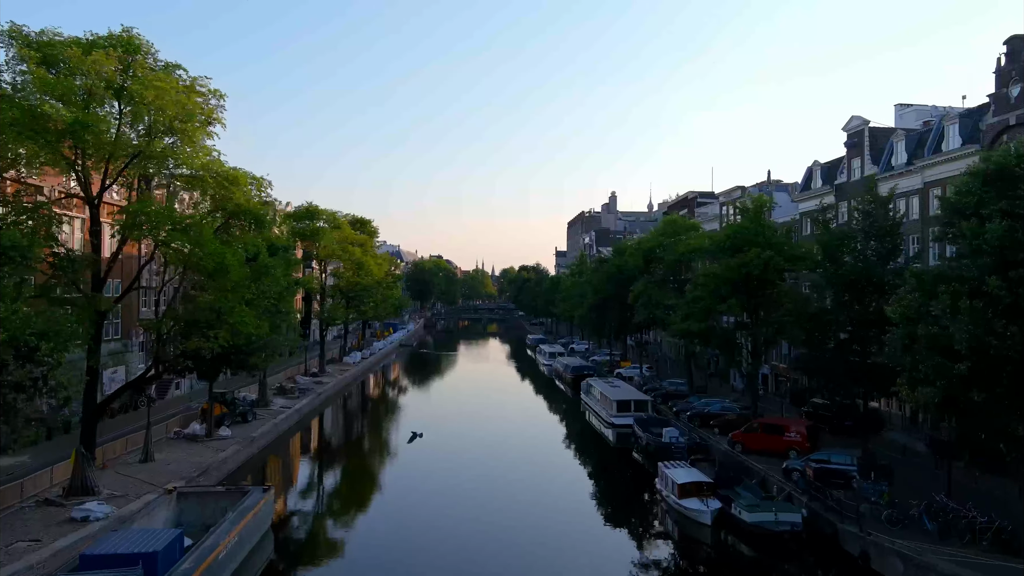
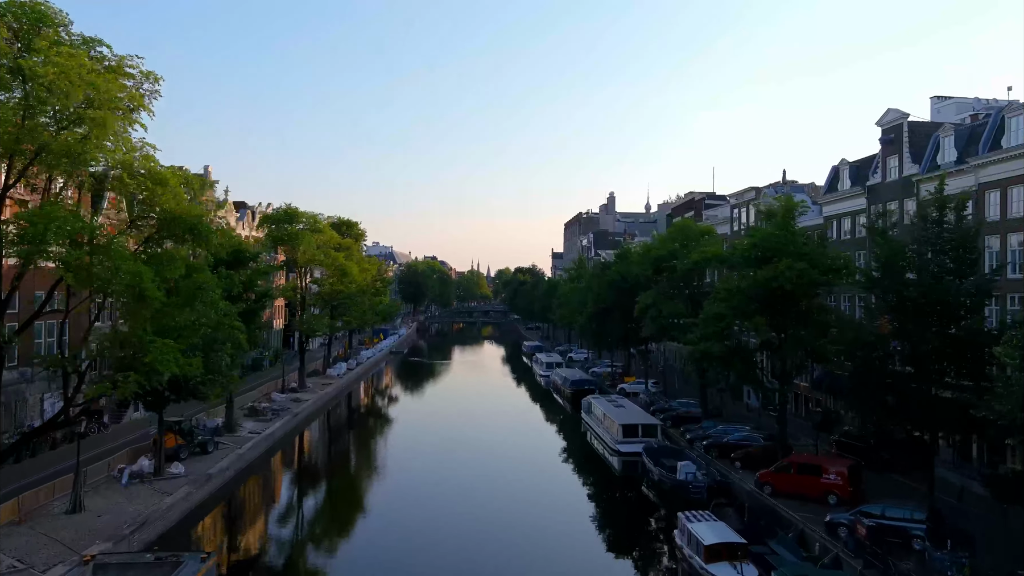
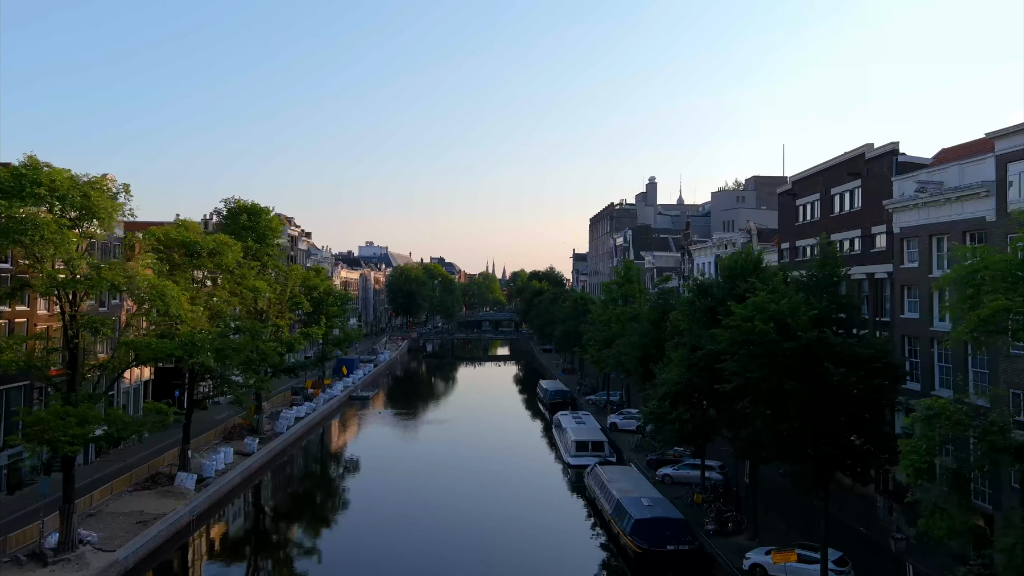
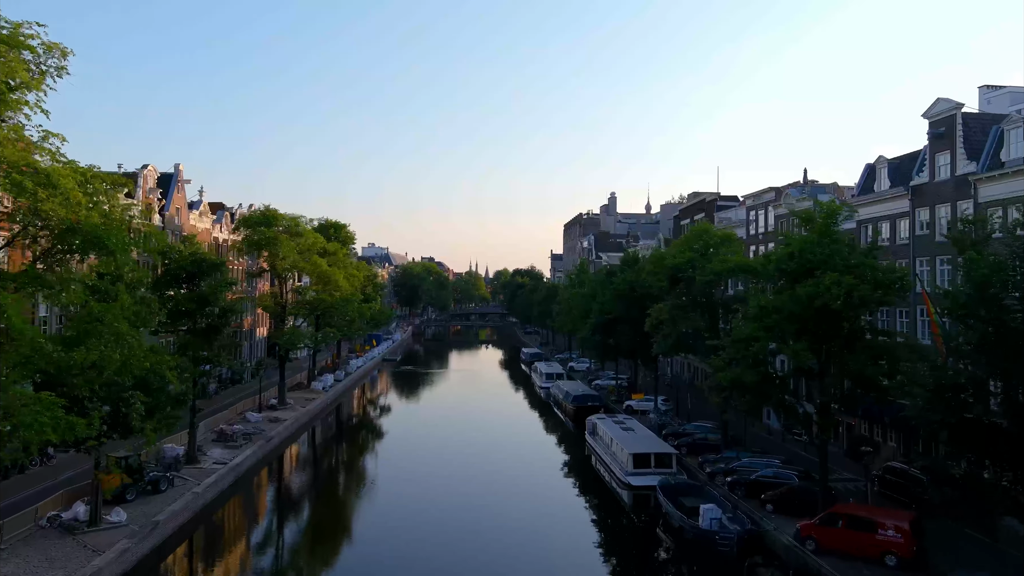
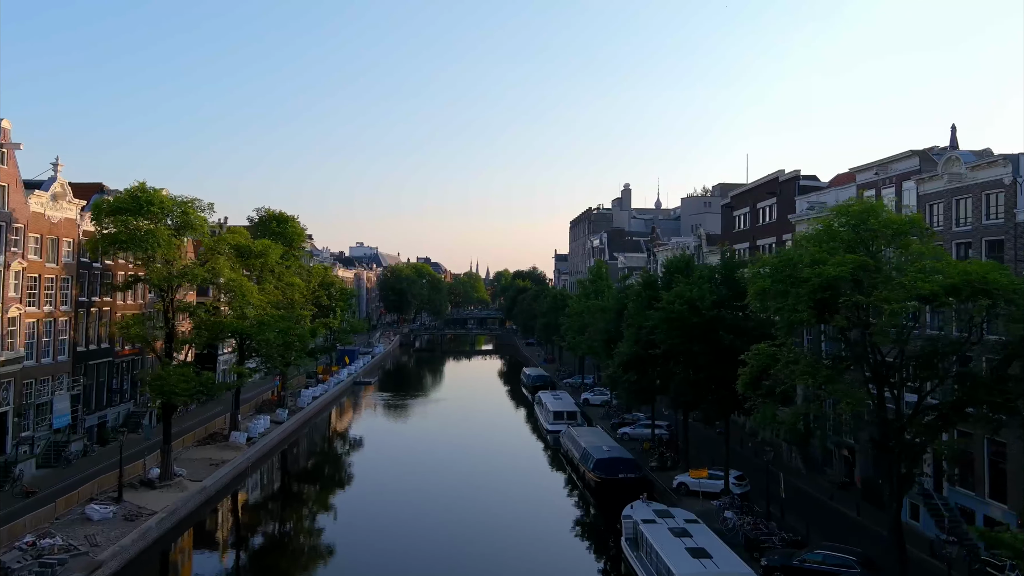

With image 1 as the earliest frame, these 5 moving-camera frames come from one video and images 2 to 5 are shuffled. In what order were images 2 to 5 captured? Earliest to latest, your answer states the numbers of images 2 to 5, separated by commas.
2, 4, 5, 3
